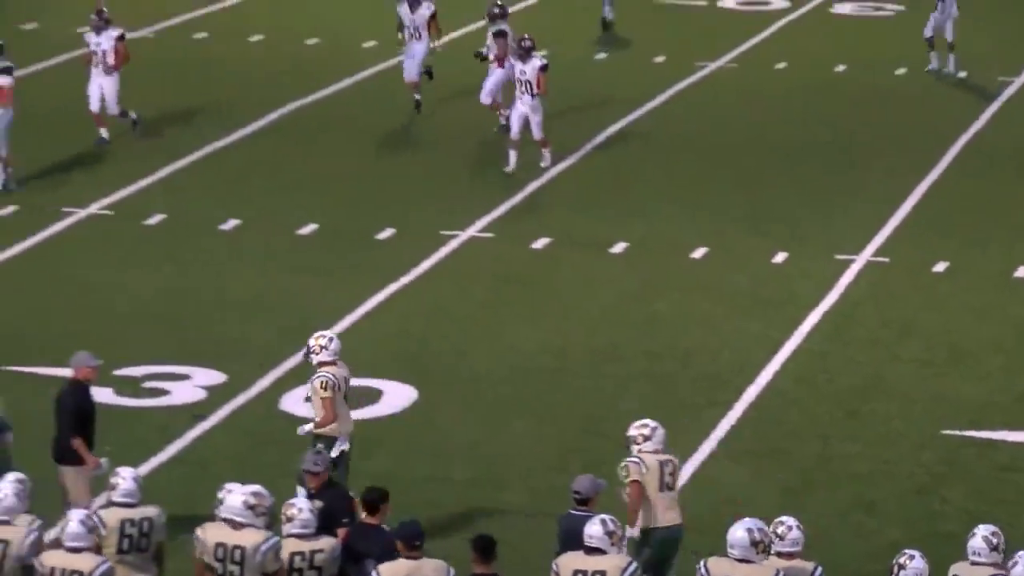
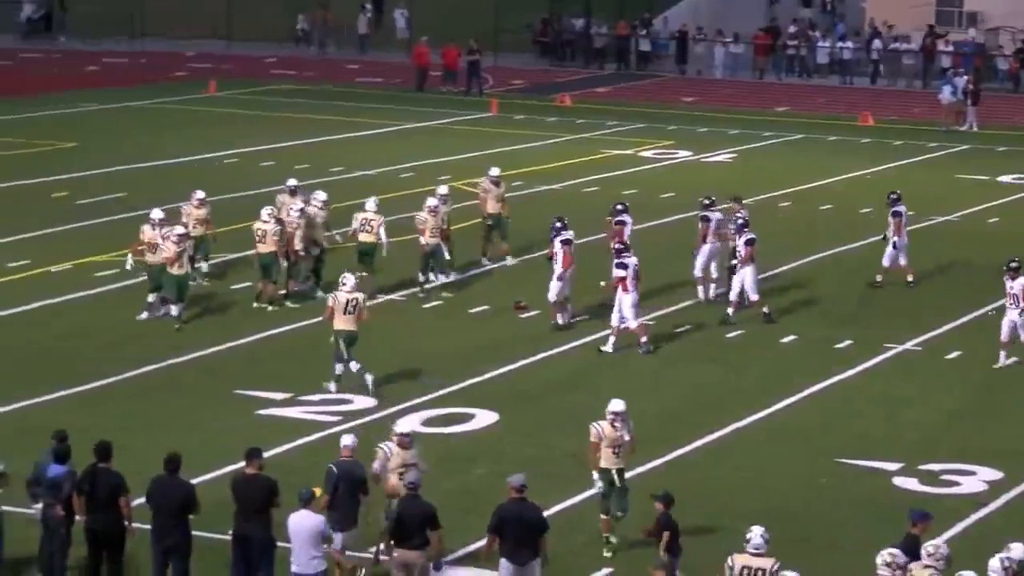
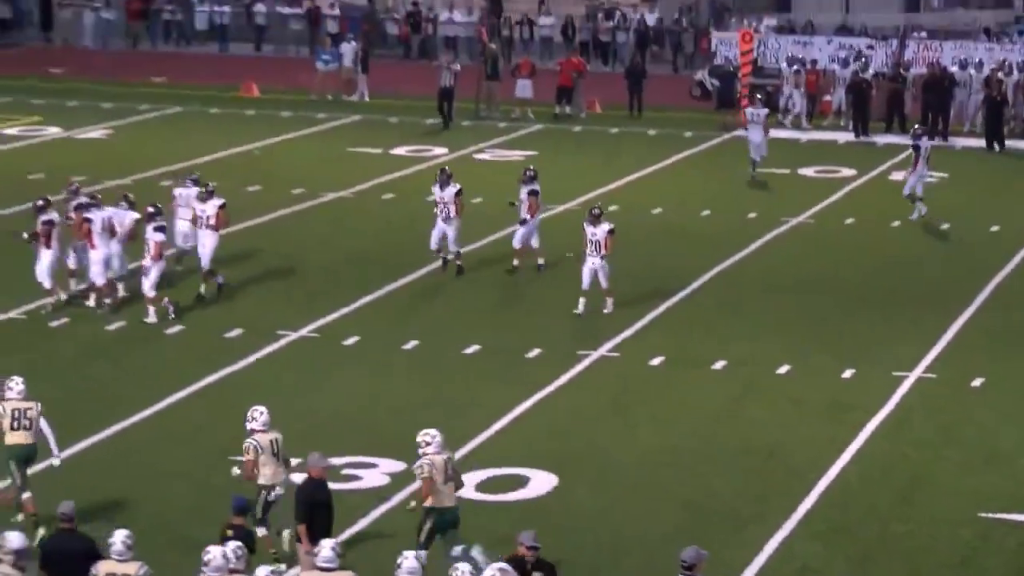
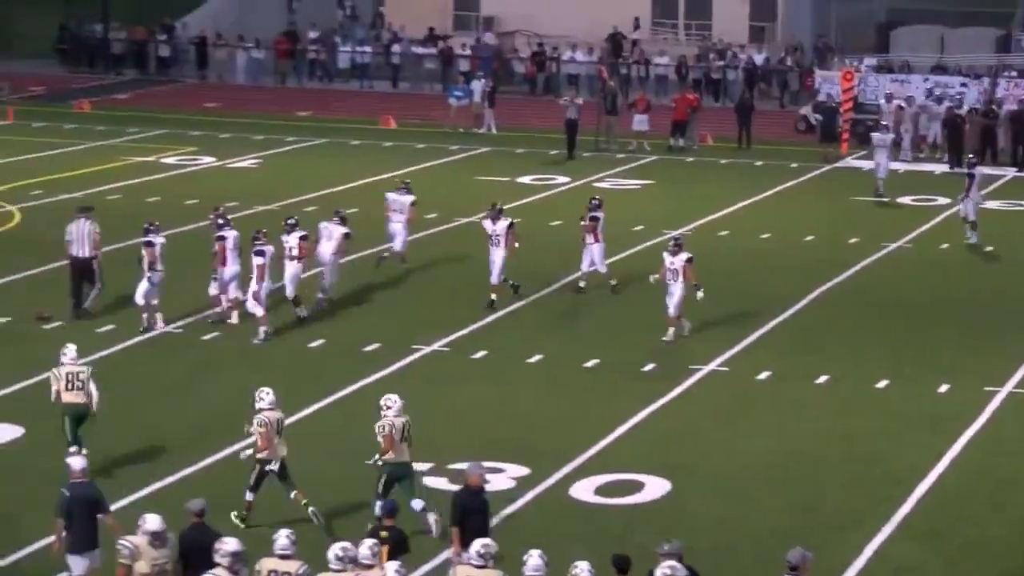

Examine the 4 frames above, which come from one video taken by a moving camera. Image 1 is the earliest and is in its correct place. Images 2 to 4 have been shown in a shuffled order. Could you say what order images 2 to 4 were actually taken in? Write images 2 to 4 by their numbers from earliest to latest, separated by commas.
3, 4, 2
